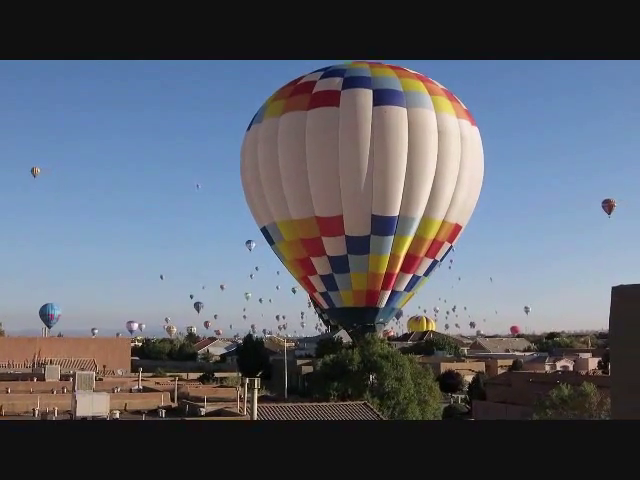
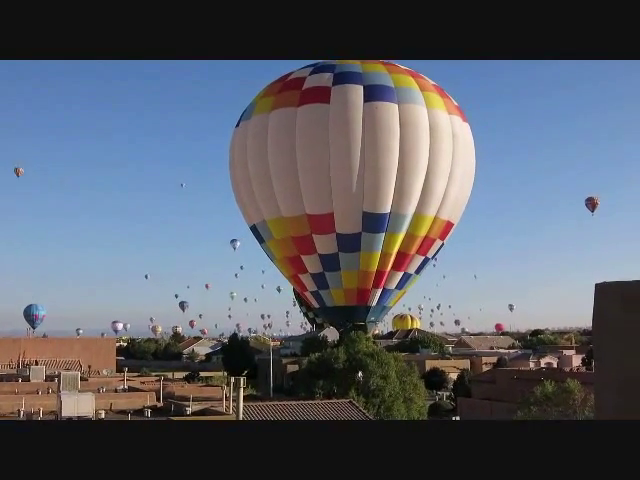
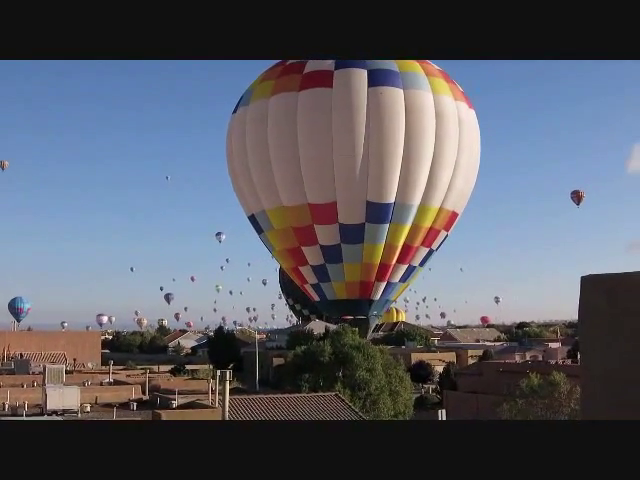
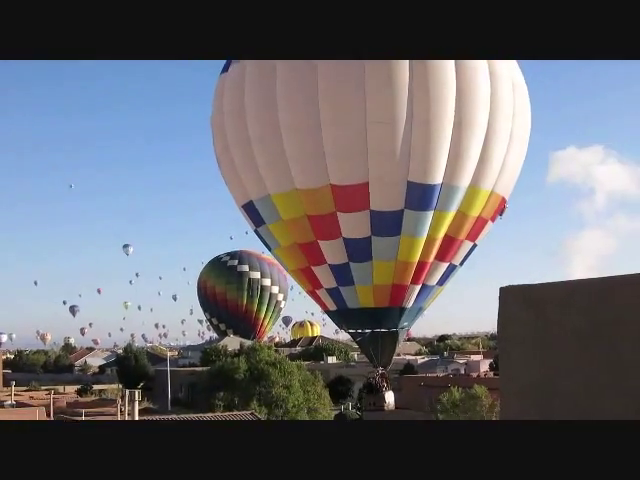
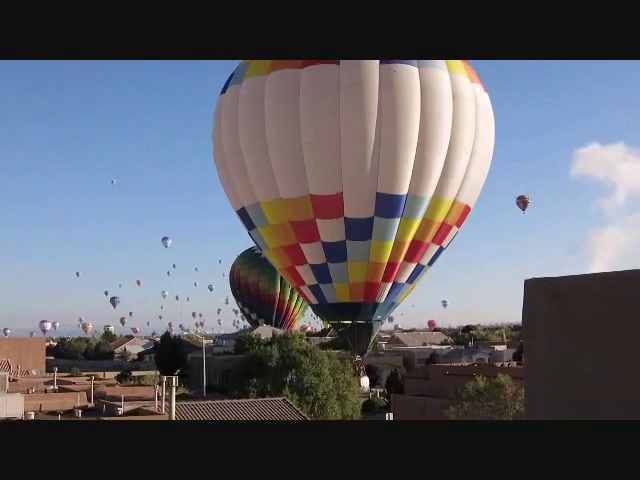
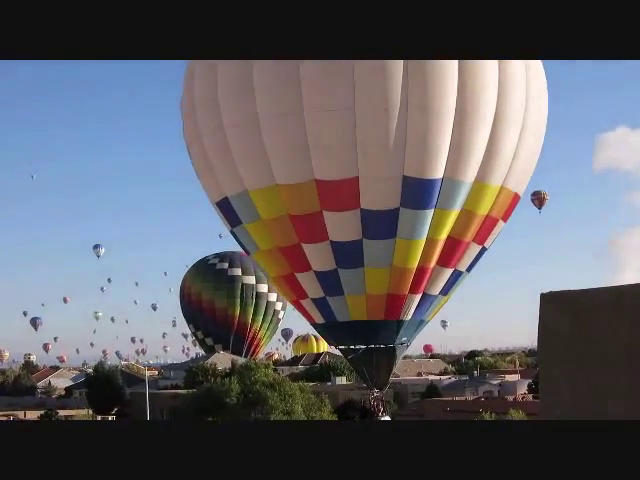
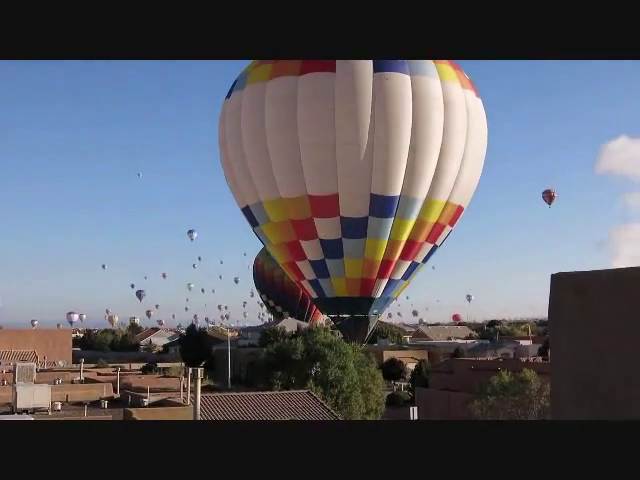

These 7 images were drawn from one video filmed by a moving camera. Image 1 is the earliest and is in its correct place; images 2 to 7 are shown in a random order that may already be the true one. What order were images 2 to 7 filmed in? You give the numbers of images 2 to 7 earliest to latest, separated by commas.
2, 3, 7, 5, 6, 4
